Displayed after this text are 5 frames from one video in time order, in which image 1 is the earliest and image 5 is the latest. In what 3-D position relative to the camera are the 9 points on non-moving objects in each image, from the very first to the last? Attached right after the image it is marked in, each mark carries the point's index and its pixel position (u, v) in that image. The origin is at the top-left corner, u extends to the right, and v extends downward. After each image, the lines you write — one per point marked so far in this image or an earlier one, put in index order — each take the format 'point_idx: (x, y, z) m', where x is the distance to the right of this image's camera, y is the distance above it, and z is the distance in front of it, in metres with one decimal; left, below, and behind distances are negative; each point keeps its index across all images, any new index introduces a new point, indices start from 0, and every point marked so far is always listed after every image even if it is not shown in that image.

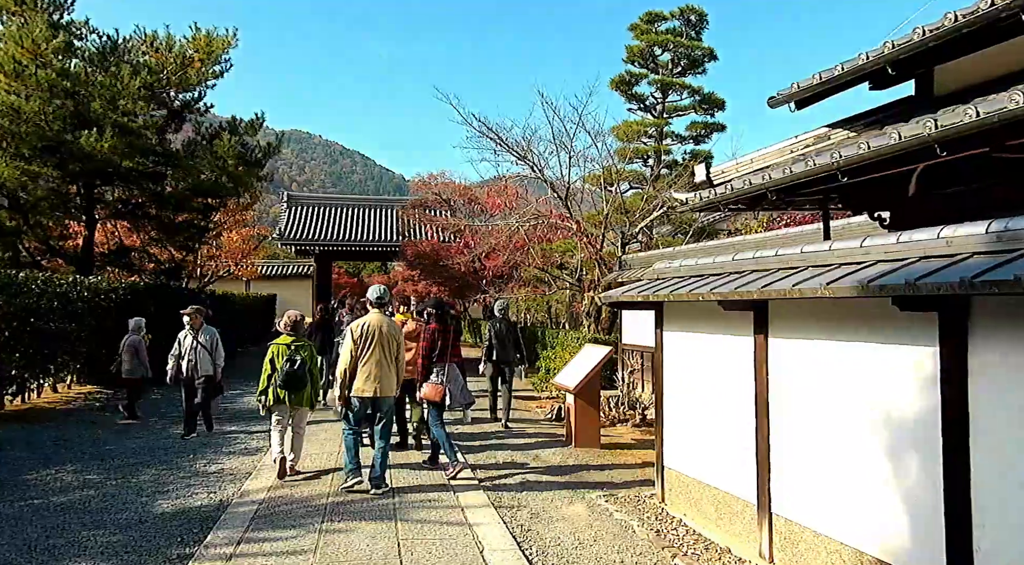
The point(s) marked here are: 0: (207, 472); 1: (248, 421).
0: (-2.4, -1.5, +5.2) m
1: (-3.0, -1.6, +7.7) m
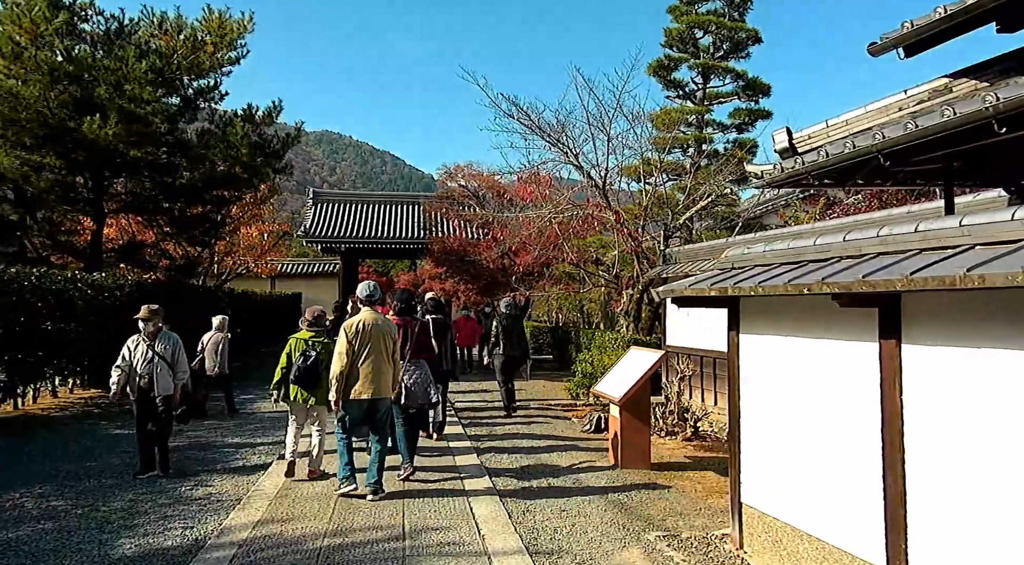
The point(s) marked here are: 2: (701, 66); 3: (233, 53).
0: (-2.1, -1.4, +4.5) m
1: (-2.7, -1.5, +7.0) m
2: (+4.1, +4.8, +14.9) m
3: (-5.0, +4.1, +12.1) m
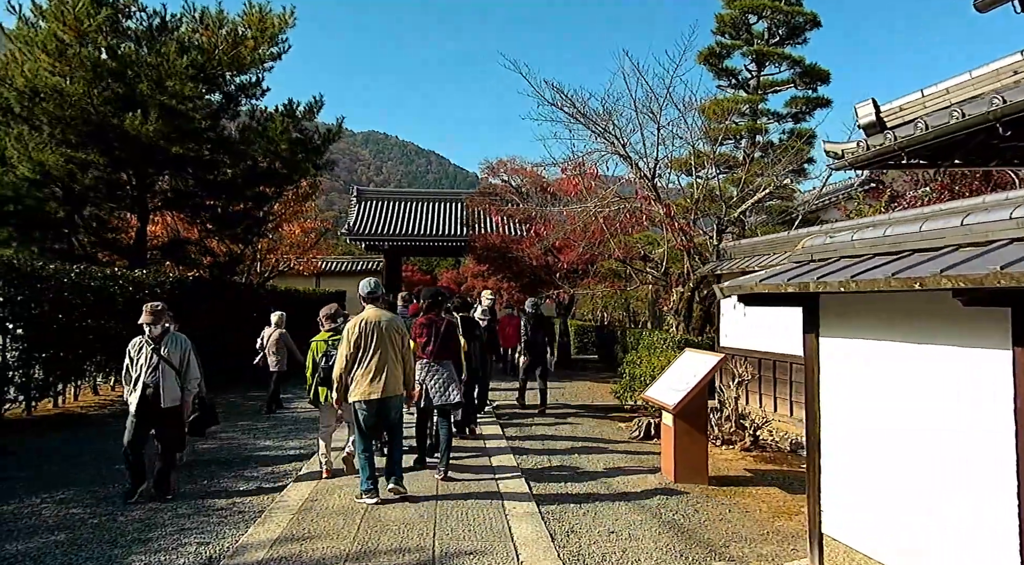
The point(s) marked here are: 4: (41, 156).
0: (-1.9, -1.4, +4.2) m
1: (-2.2, -1.5, +6.7) m
2: (+5.1, +4.8, +14.1) m
3: (-4.2, +4.2, +12.0) m
4: (-6.6, +1.8, +9.5) m
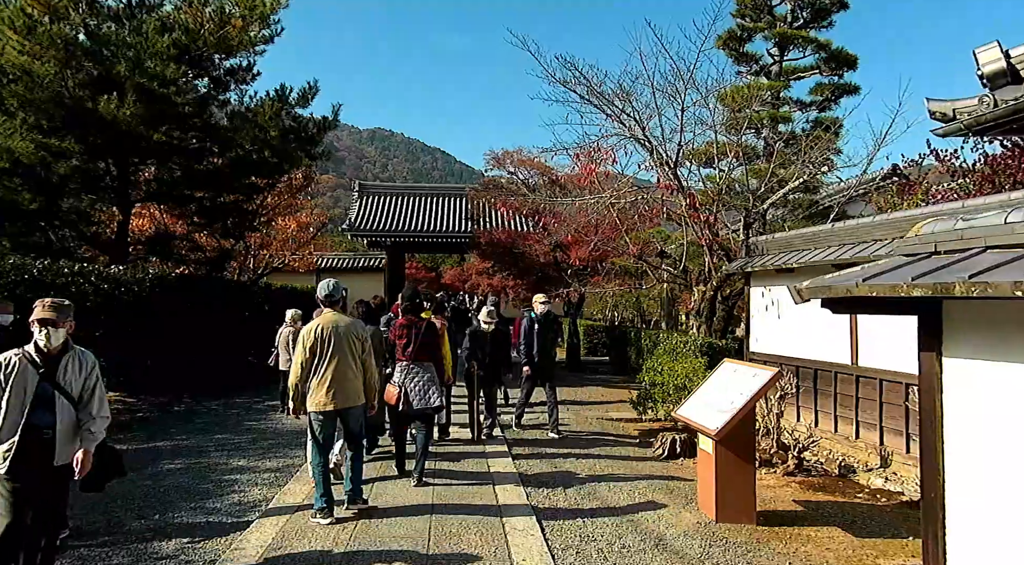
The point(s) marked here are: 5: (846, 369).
0: (-1.8, -1.4, +3.4) m
1: (-2.2, -1.5, +6.0) m
2: (+5.2, +4.8, +13.3) m
3: (-4.1, +4.2, +11.2) m
4: (-6.5, +1.8, +8.7) m
5: (+2.9, -0.8, +5.9) m
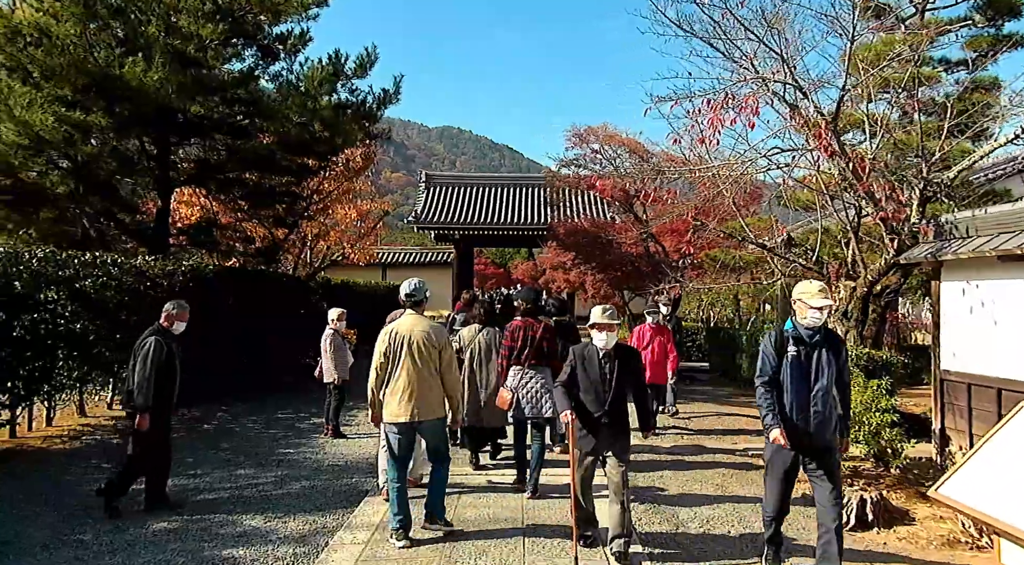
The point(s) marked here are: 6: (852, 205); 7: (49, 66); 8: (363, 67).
0: (-1.3, -1.3, +1.9) m
1: (-1.4, -1.4, +4.4) m
2: (+6.7, +4.9, +11.0) m
3: (-2.8, +4.3, +9.8) m
4: (-5.4, +1.9, +7.6) m
5: (+3.6, -0.7, +3.9) m
6: (+3.7, +0.9, +7.5) m
7: (-5.3, +2.5, +7.7) m
8: (-2.3, +3.3, +10.3) m
